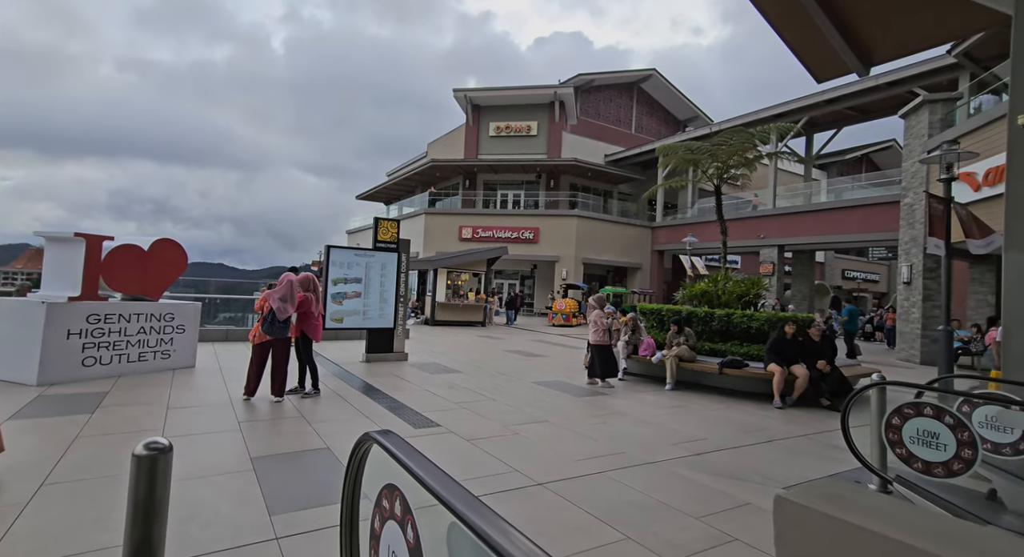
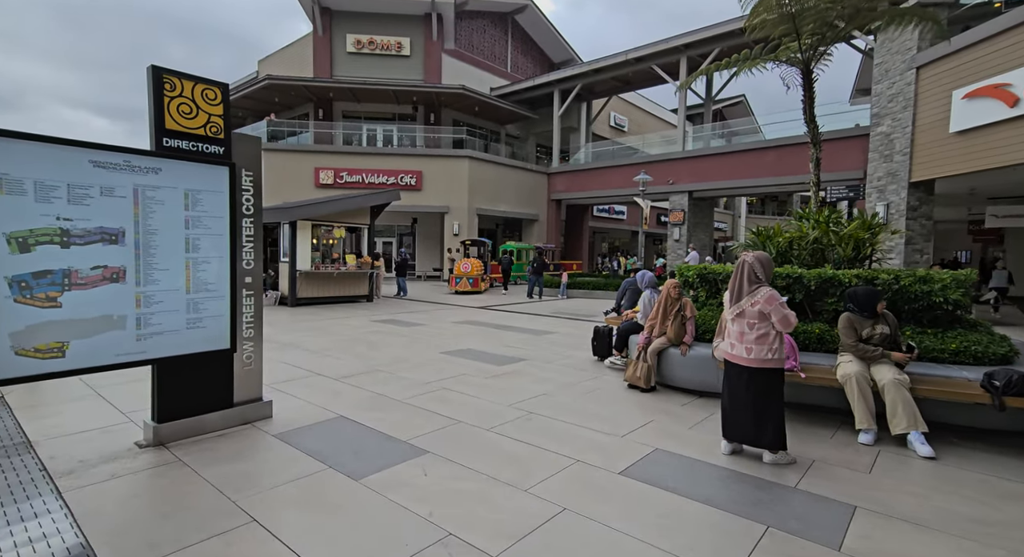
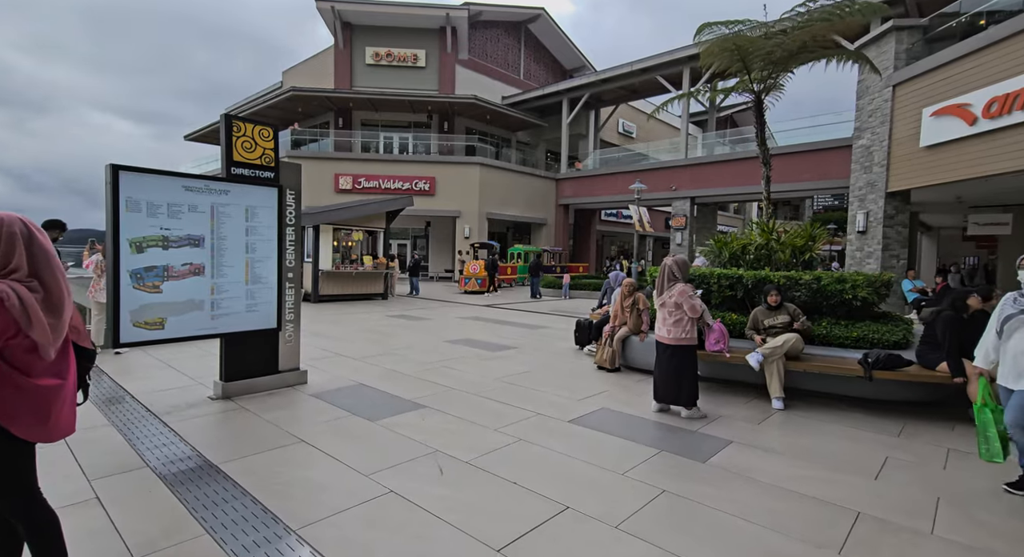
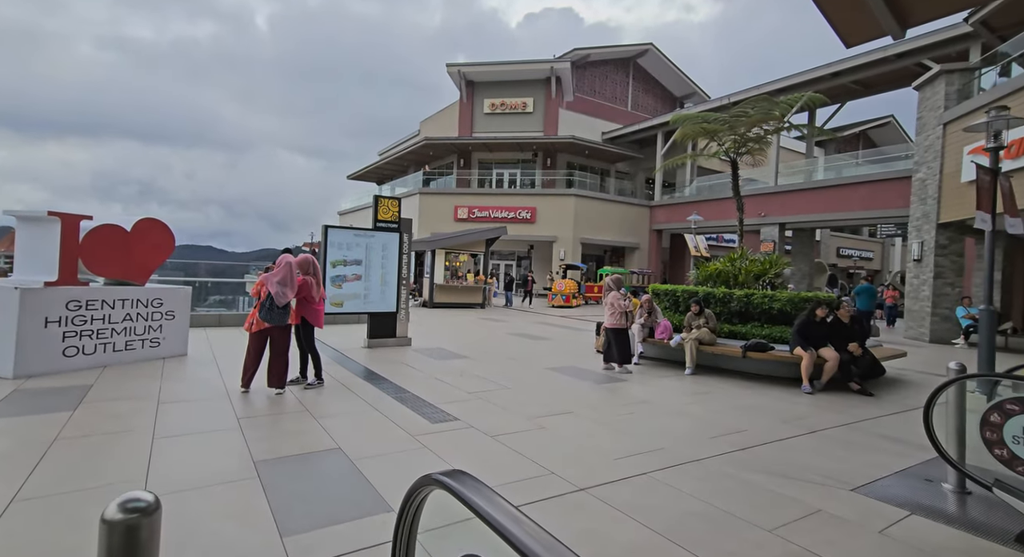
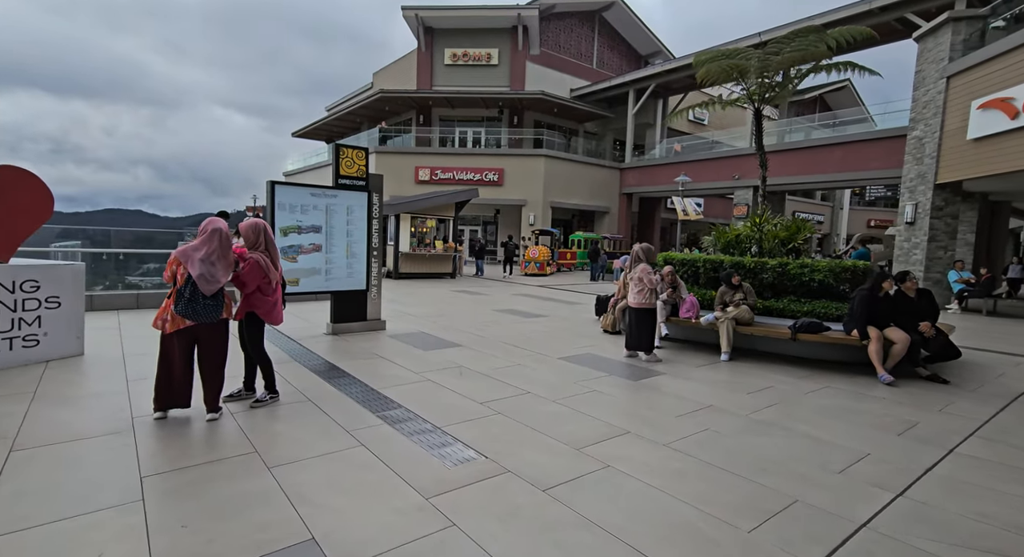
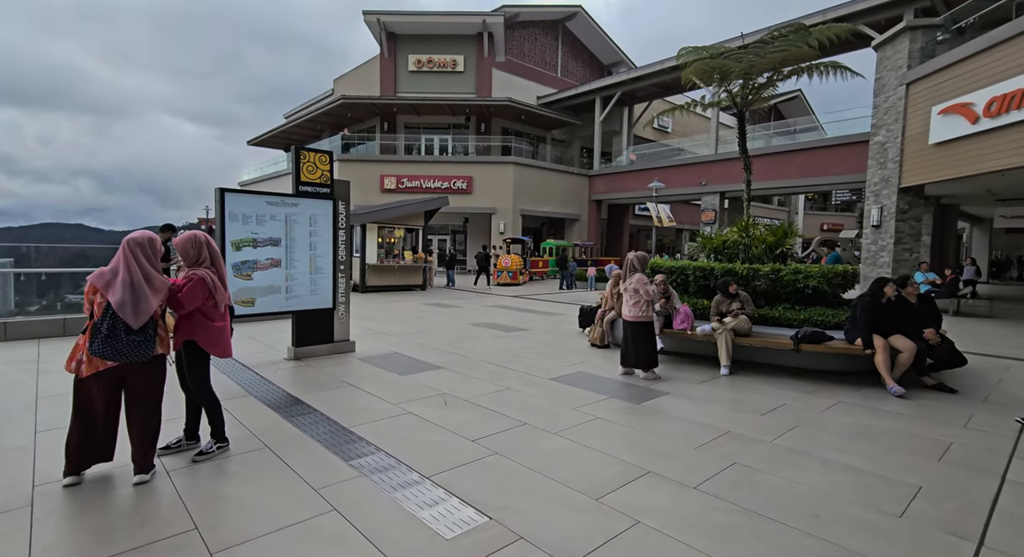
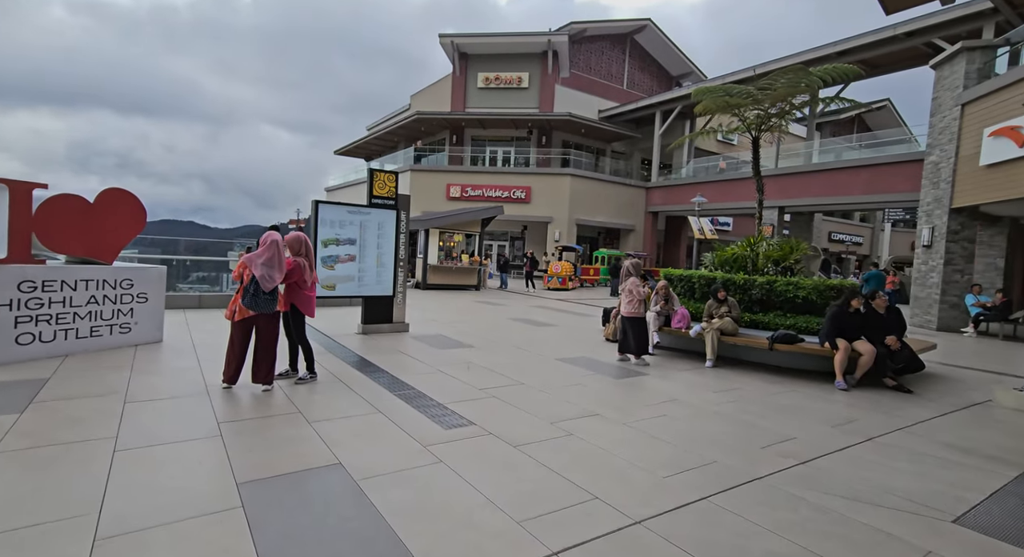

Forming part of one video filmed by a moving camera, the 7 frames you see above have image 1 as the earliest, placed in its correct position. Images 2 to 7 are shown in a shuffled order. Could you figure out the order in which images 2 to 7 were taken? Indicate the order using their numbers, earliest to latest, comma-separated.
4, 7, 5, 6, 3, 2
